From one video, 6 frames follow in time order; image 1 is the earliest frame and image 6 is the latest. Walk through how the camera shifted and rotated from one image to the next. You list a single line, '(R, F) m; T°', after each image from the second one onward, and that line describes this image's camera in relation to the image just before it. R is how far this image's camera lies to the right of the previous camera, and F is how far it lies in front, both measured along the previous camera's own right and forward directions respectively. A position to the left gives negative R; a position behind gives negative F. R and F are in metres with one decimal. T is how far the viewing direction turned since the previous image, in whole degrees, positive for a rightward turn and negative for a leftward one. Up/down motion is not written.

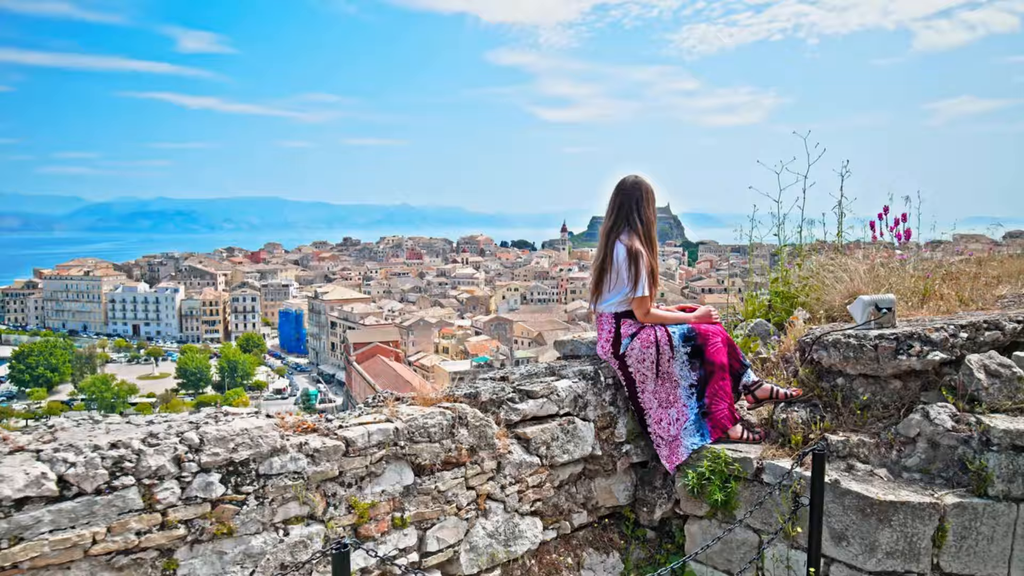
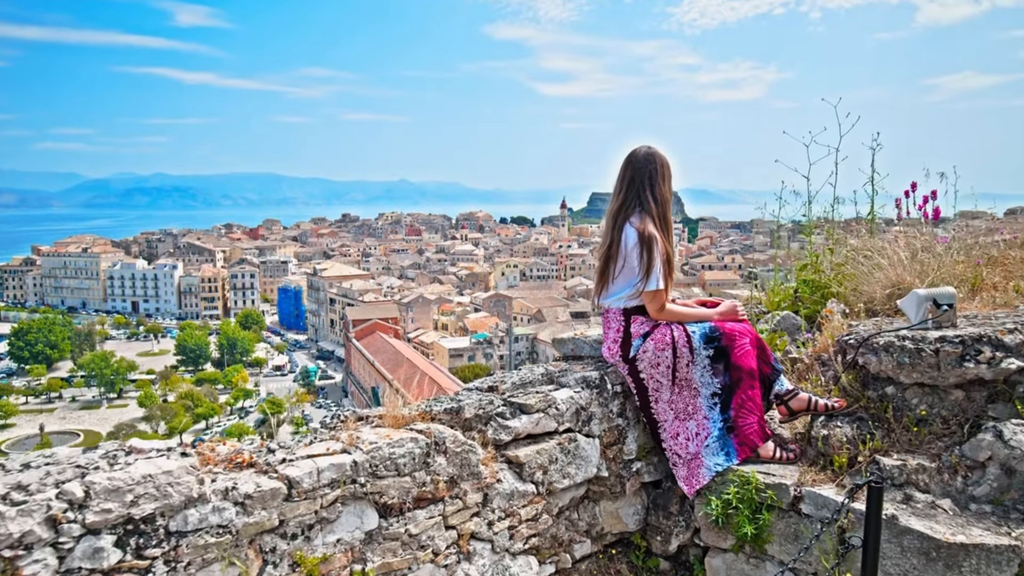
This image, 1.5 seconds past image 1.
(0.0, +0.5) m; 0°
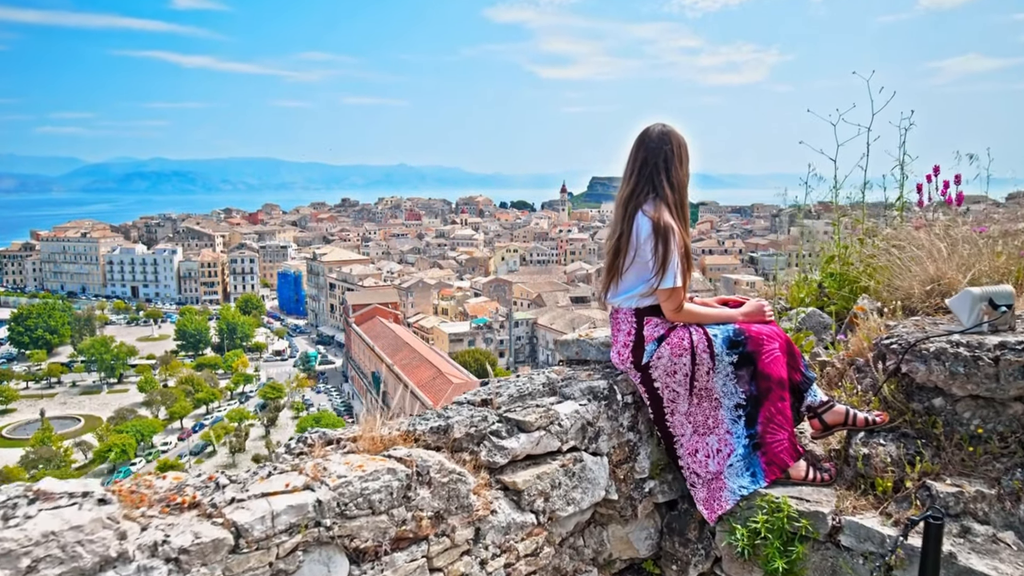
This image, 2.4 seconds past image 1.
(0.0, +0.4) m; 0°
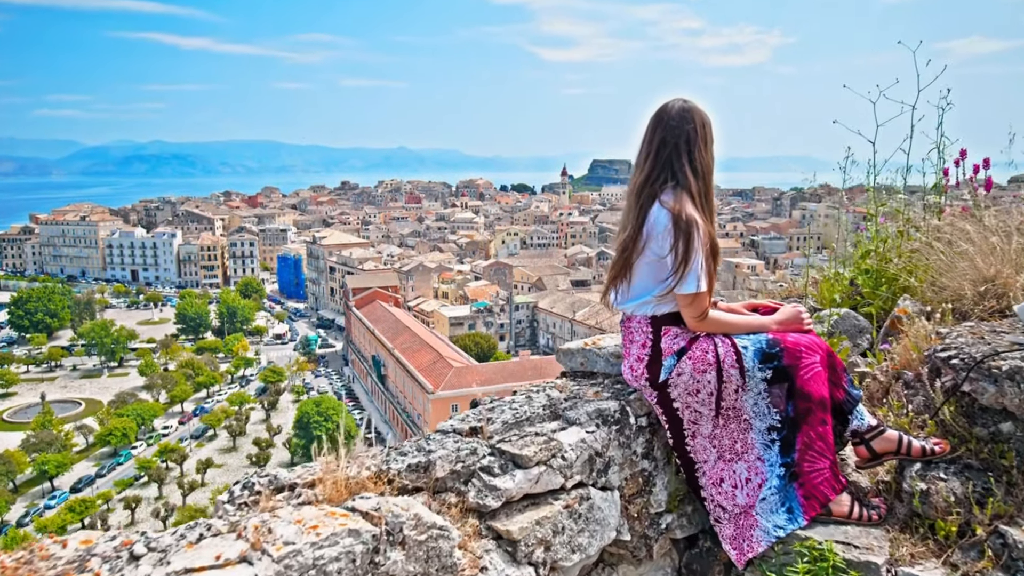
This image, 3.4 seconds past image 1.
(0.0, +0.4) m; 0°
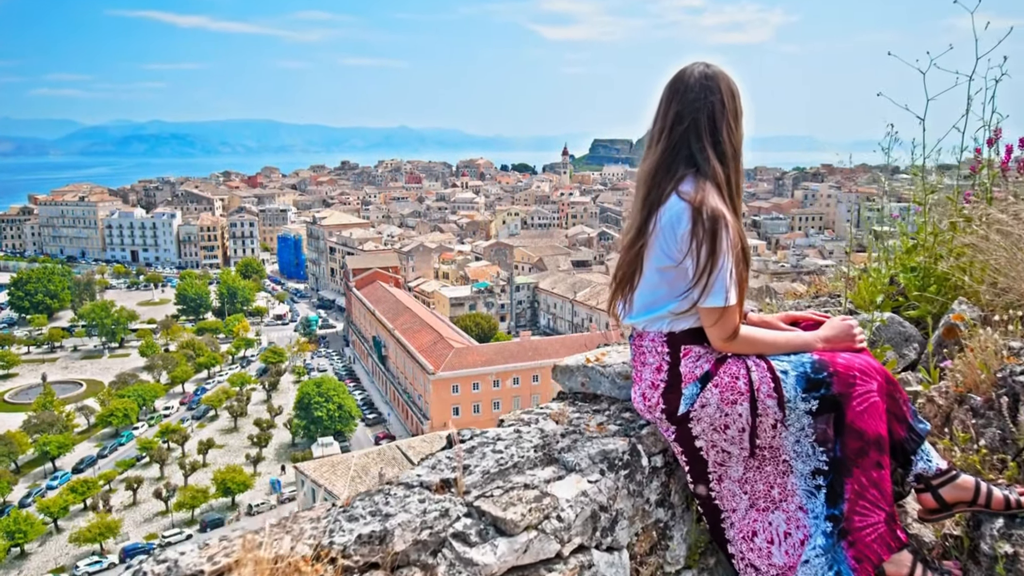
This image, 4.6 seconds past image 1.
(0.0, +0.4) m; 0°
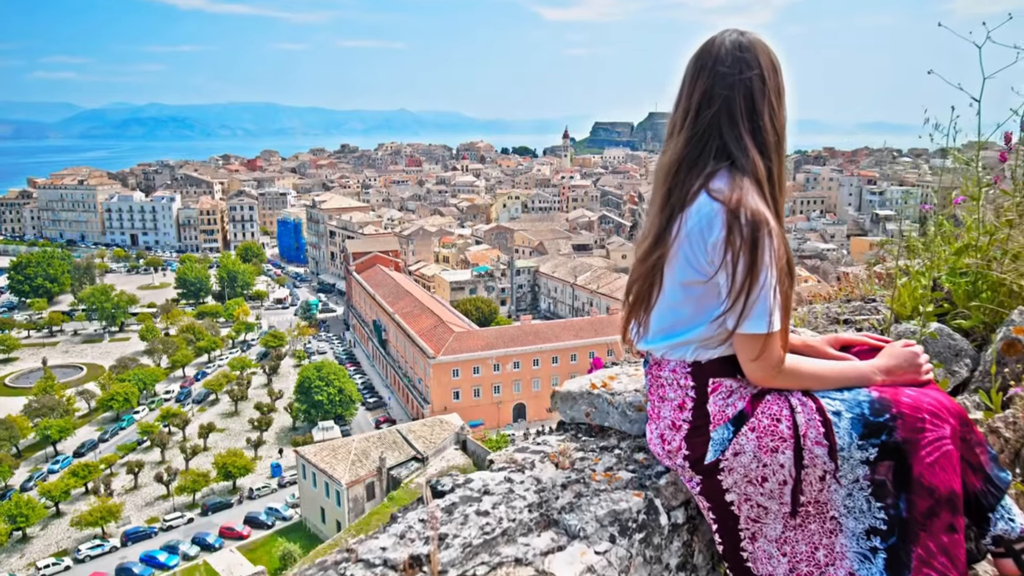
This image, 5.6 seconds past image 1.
(0.0, +0.3) m; 0°
